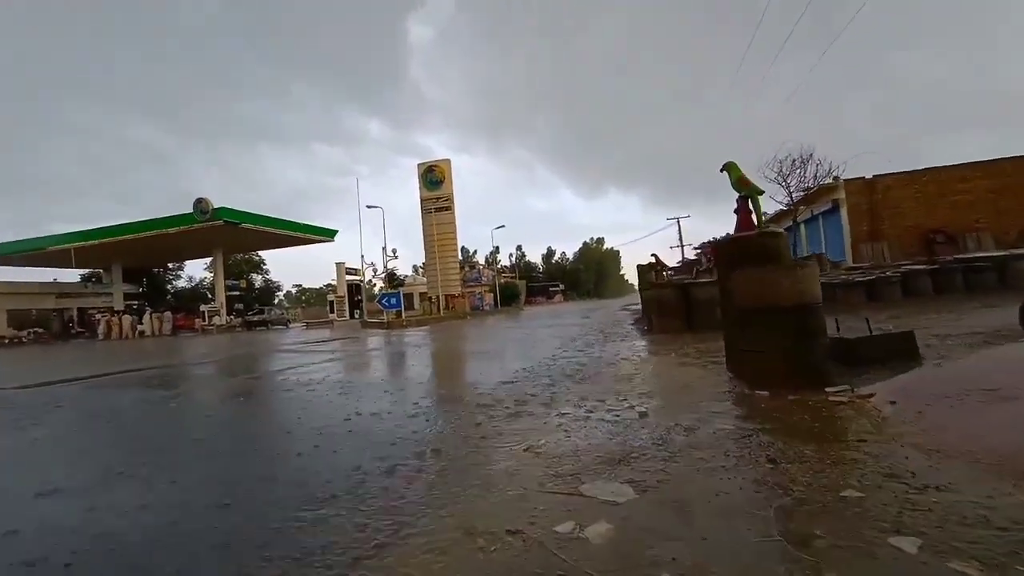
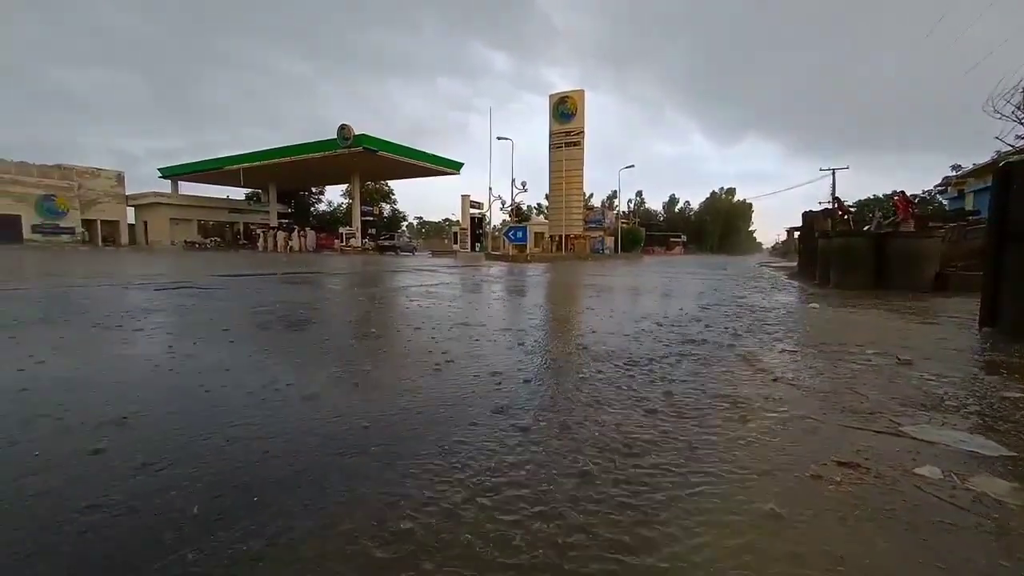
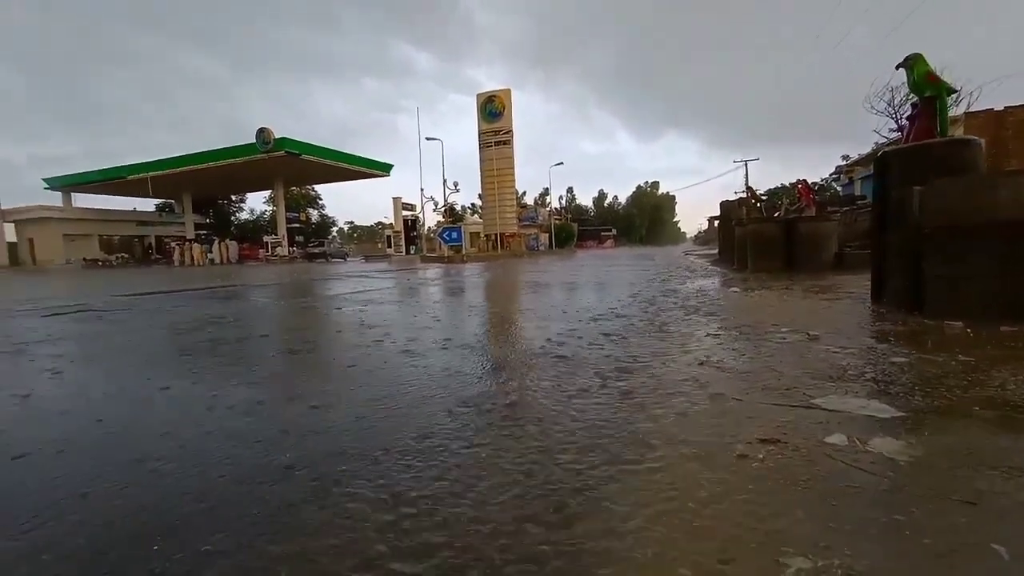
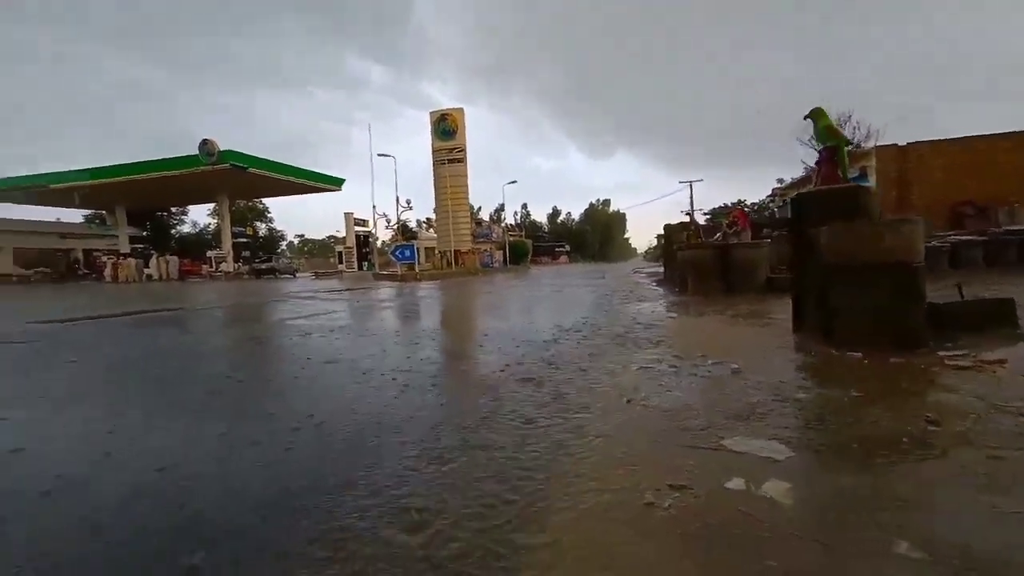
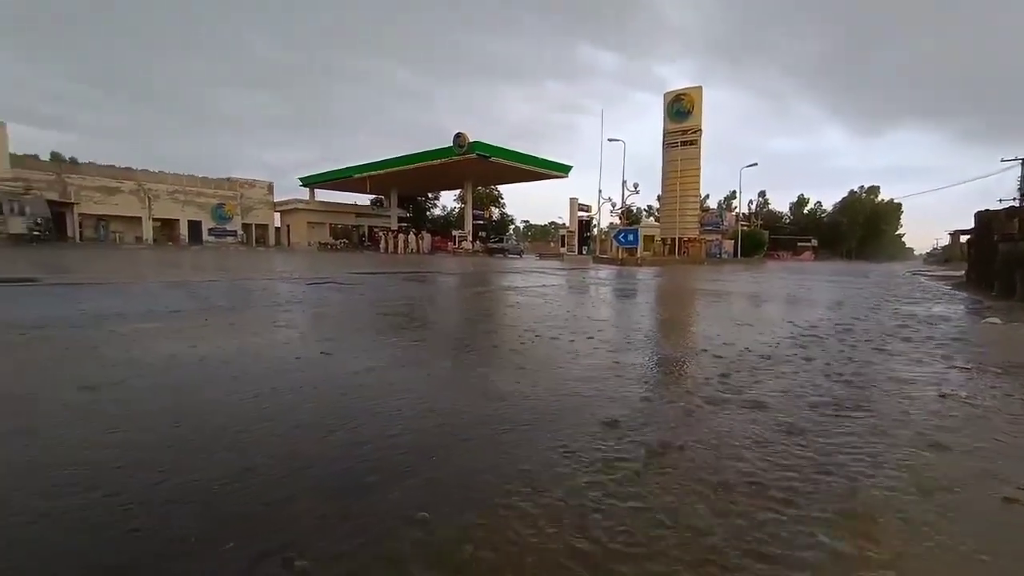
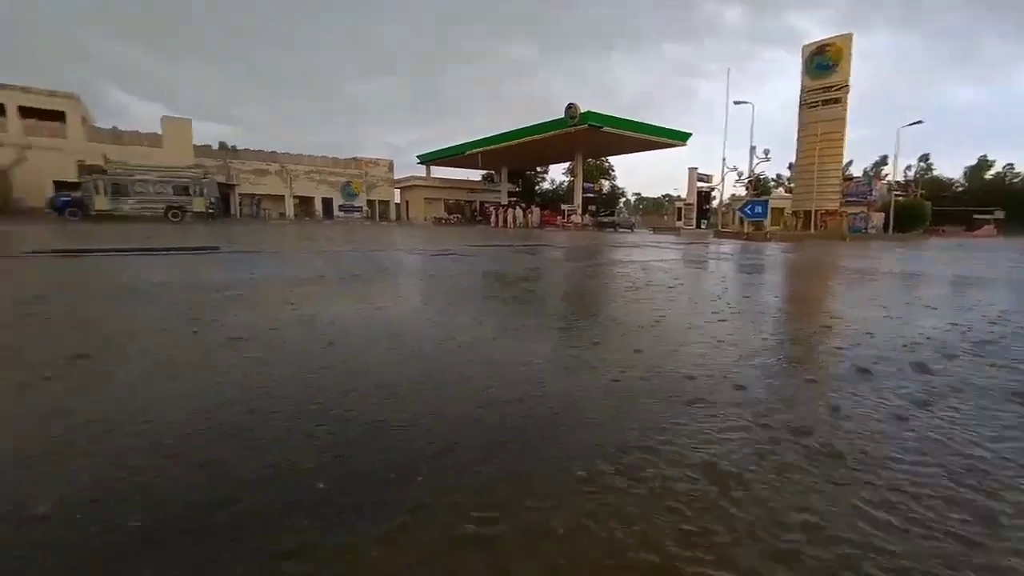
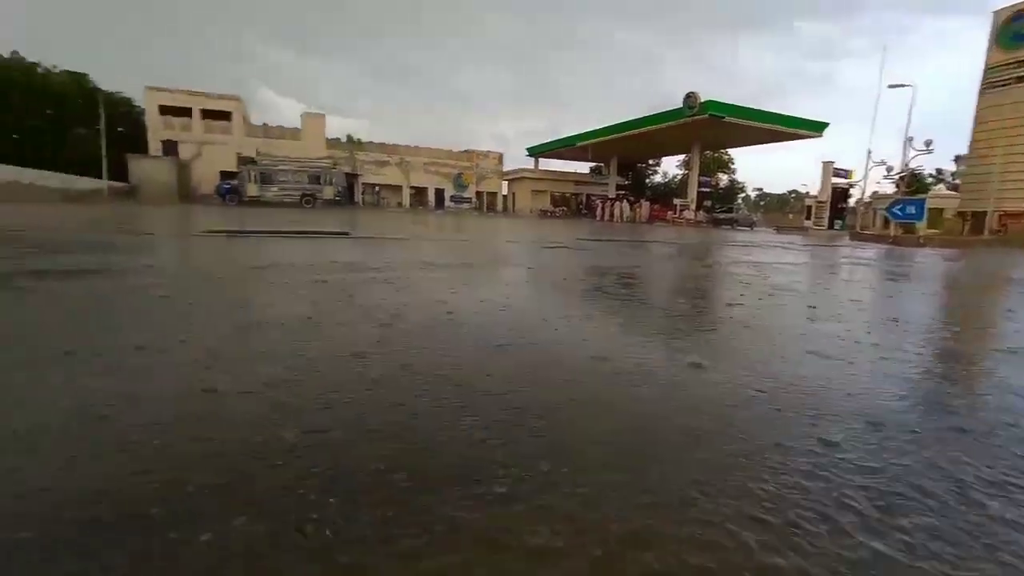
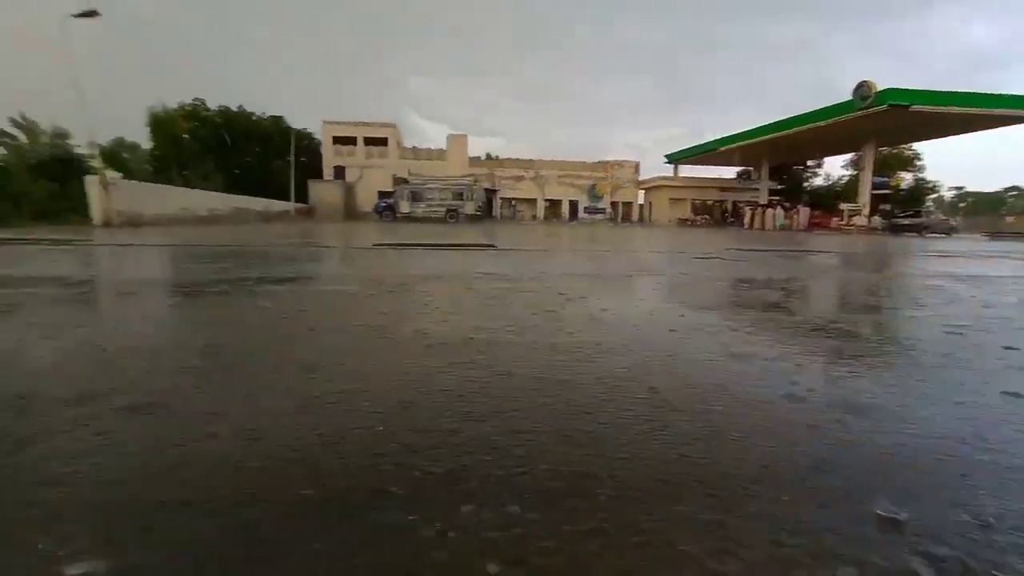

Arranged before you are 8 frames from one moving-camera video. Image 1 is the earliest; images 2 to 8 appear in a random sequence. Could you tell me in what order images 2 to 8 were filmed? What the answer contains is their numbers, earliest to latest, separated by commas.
4, 3, 2, 5, 6, 7, 8
